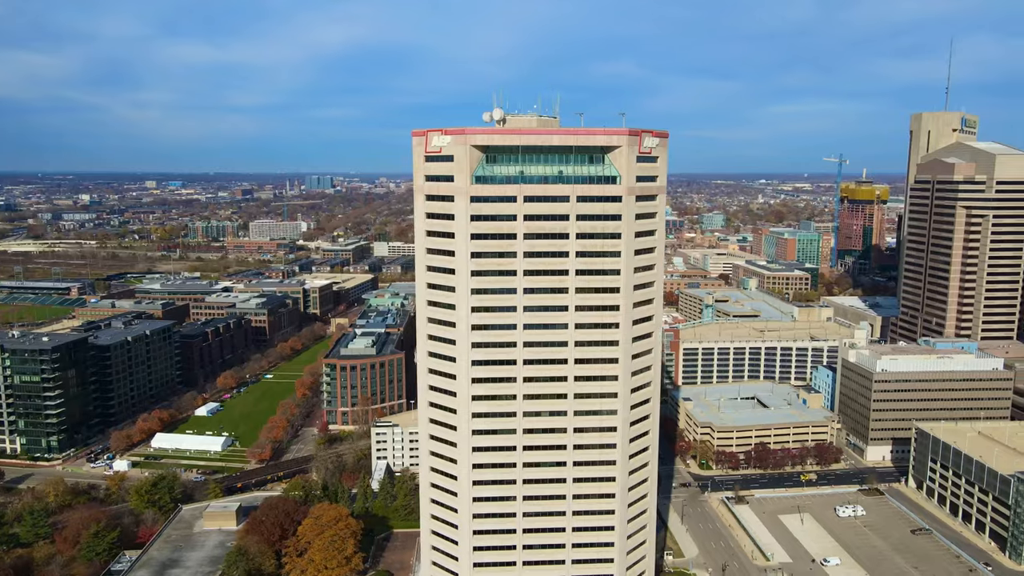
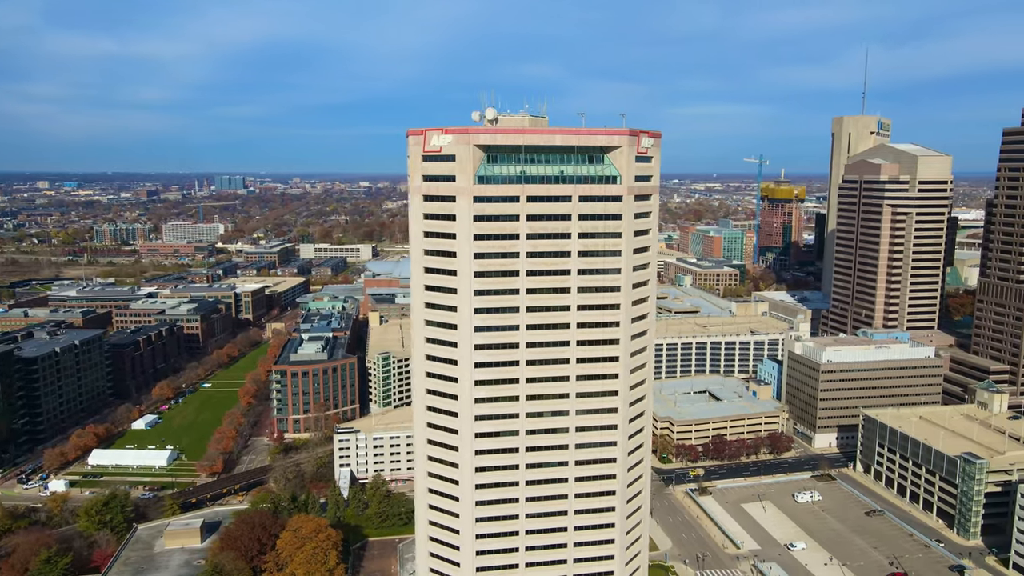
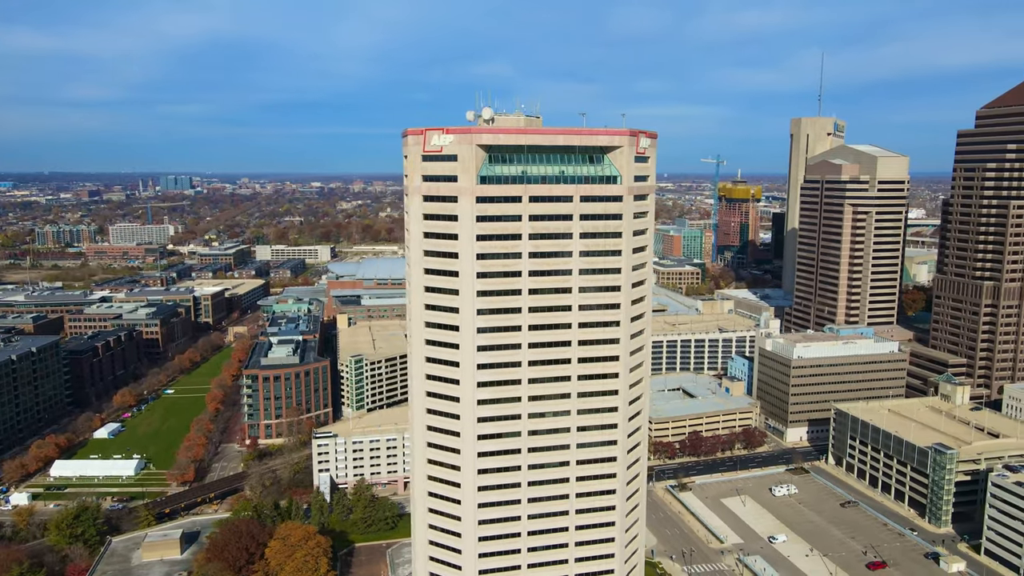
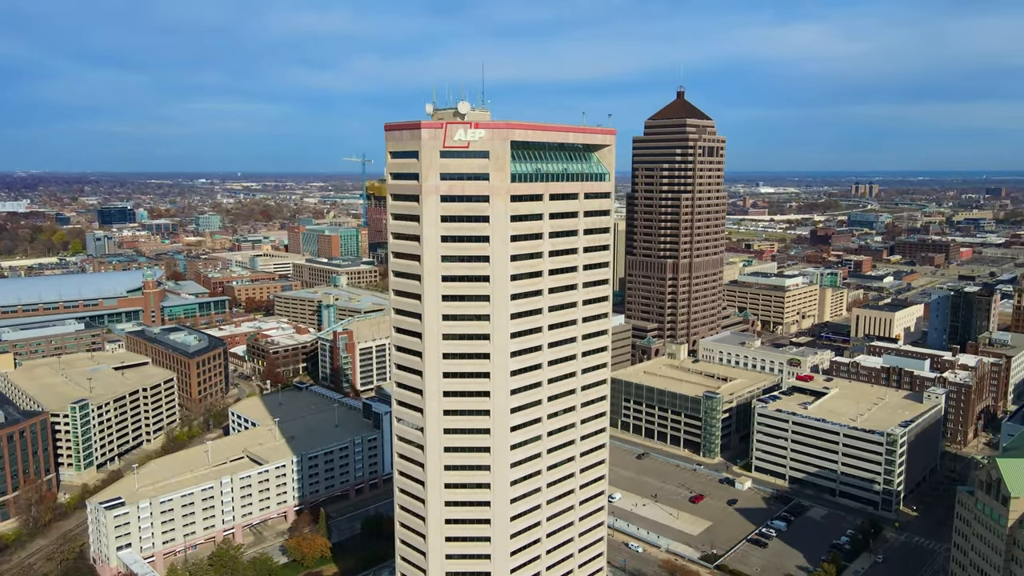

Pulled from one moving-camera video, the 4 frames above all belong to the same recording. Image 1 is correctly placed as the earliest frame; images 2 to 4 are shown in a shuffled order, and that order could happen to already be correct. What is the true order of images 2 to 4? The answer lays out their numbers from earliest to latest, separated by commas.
2, 3, 4
